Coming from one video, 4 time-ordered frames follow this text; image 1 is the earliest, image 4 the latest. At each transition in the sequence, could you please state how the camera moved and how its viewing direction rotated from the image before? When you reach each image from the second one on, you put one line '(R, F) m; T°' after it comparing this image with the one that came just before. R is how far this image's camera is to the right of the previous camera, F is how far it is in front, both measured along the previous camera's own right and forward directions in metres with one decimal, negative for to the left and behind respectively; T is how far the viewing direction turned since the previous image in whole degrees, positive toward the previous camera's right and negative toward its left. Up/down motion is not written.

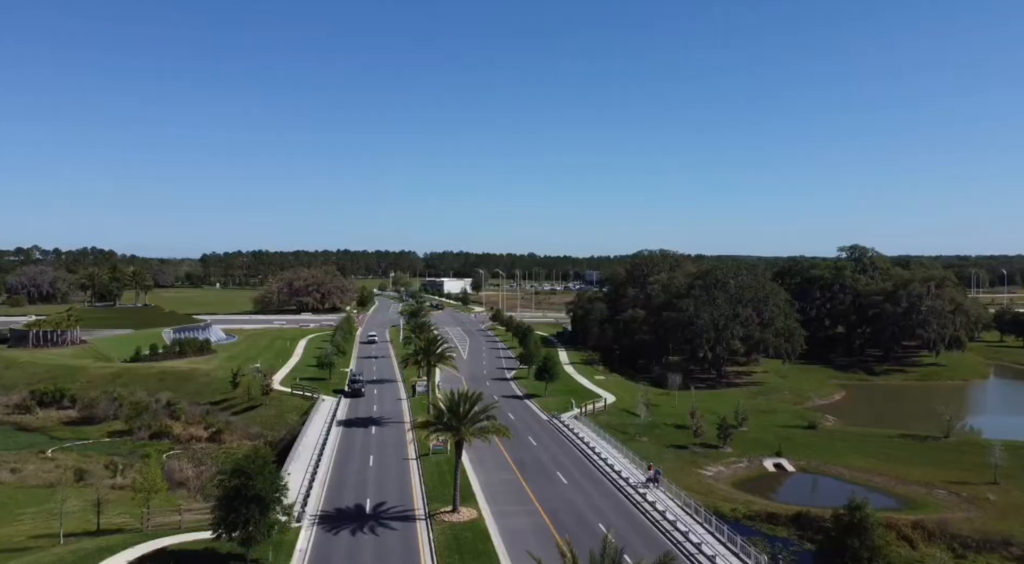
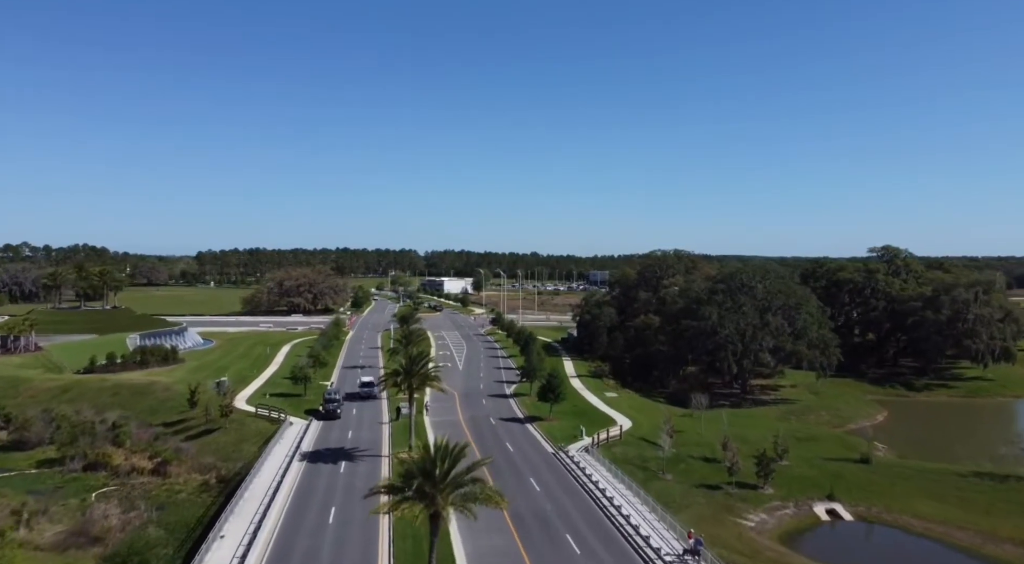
(+0.2, +9.7) m; 0°
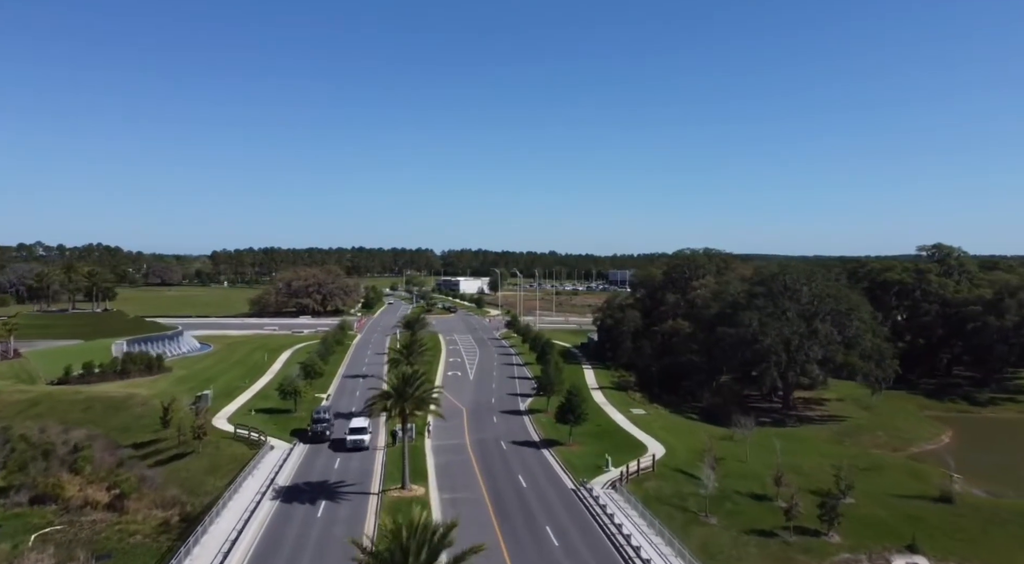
(+0.3, +7.9) m; -1°
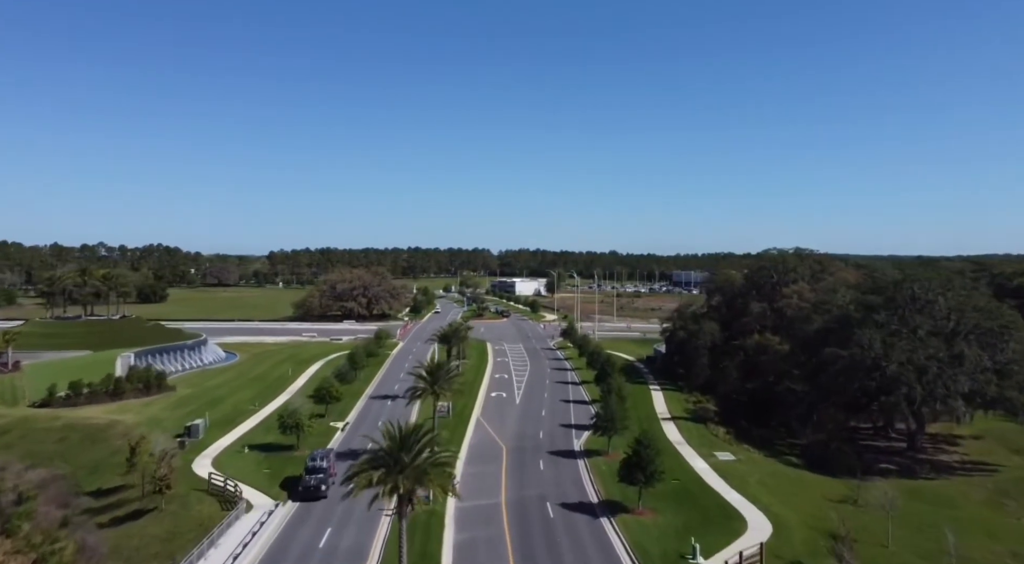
(+0.4, +12.6) m; -4°
